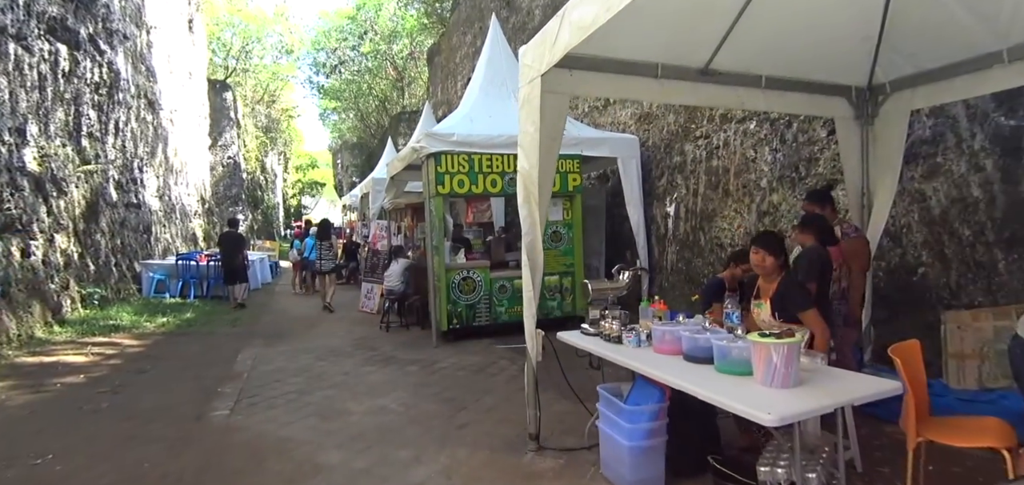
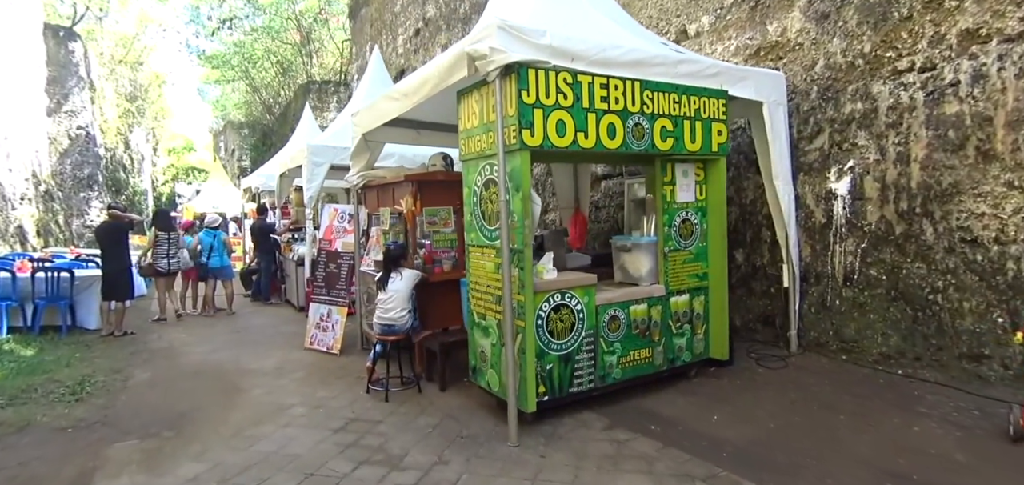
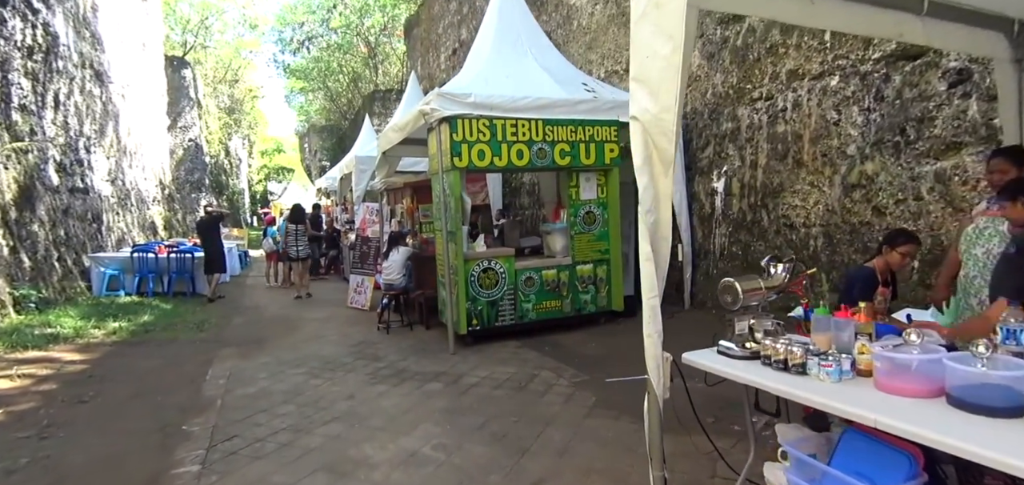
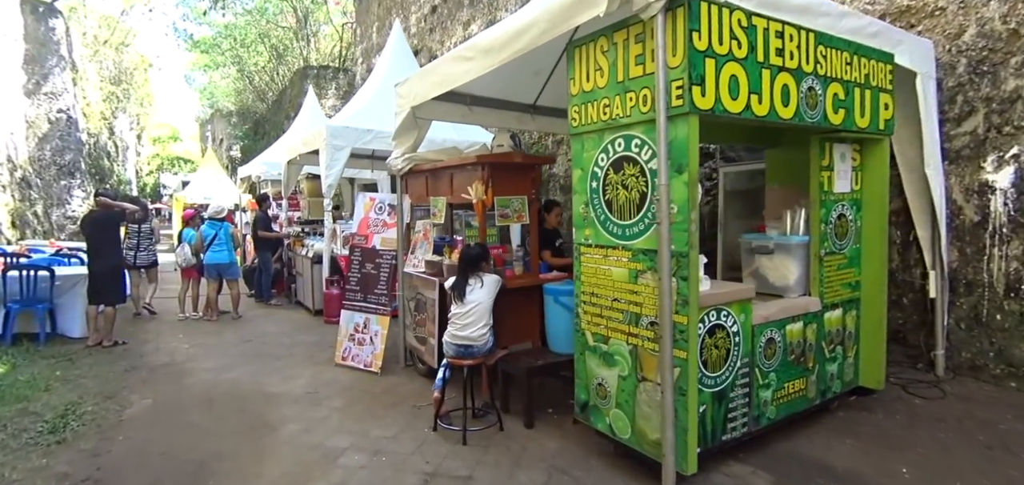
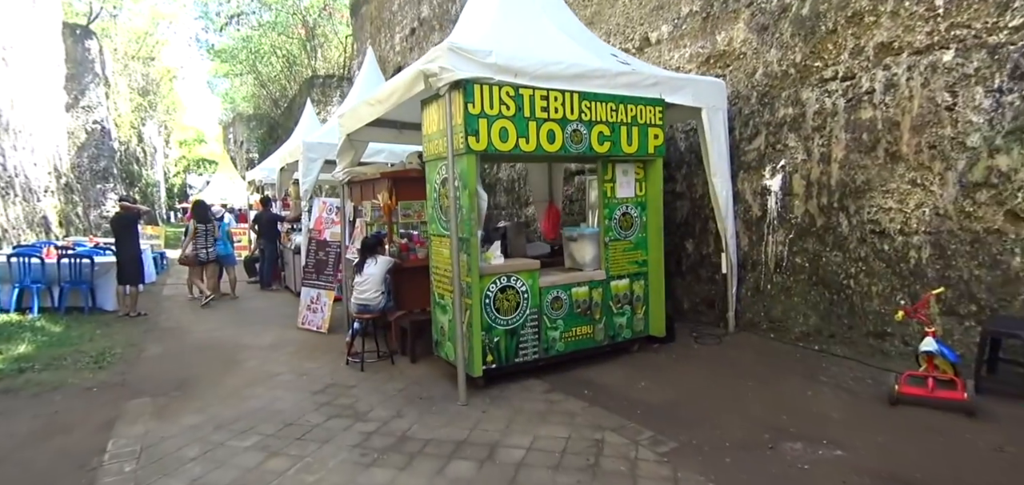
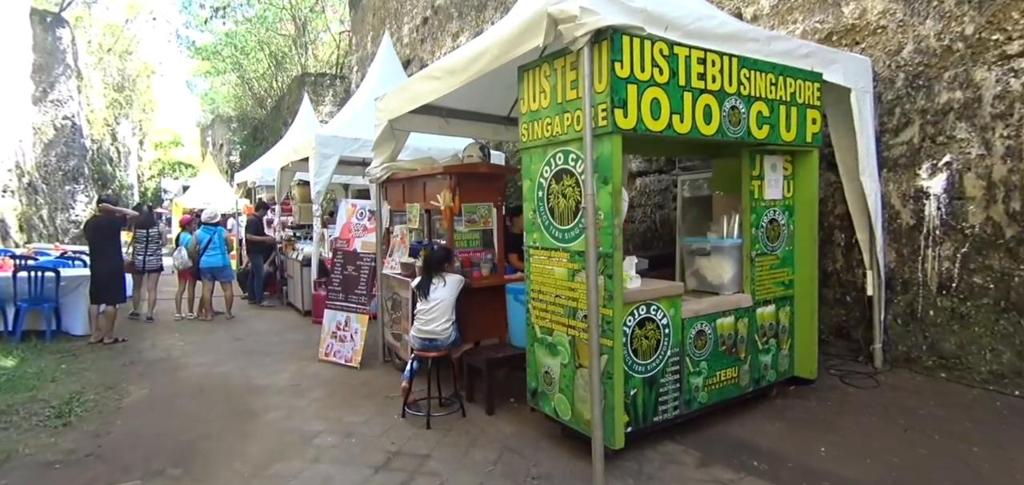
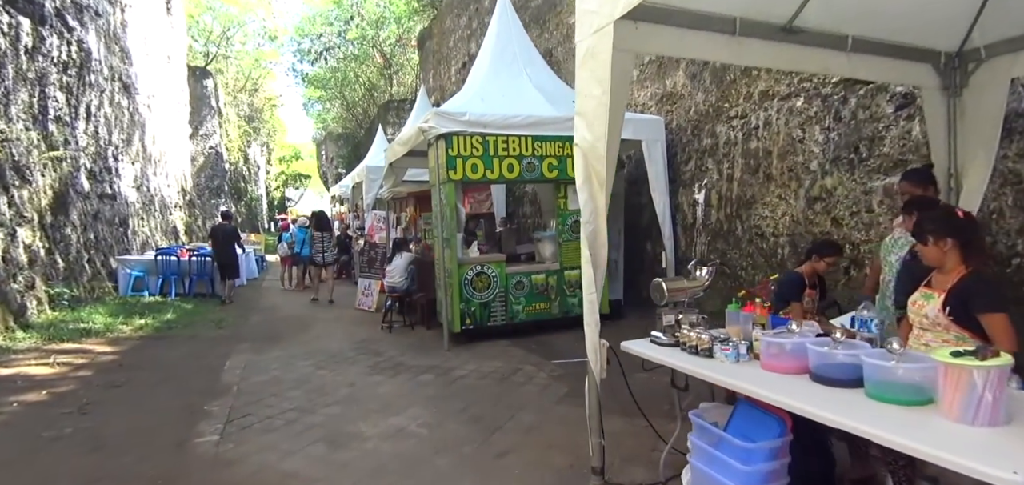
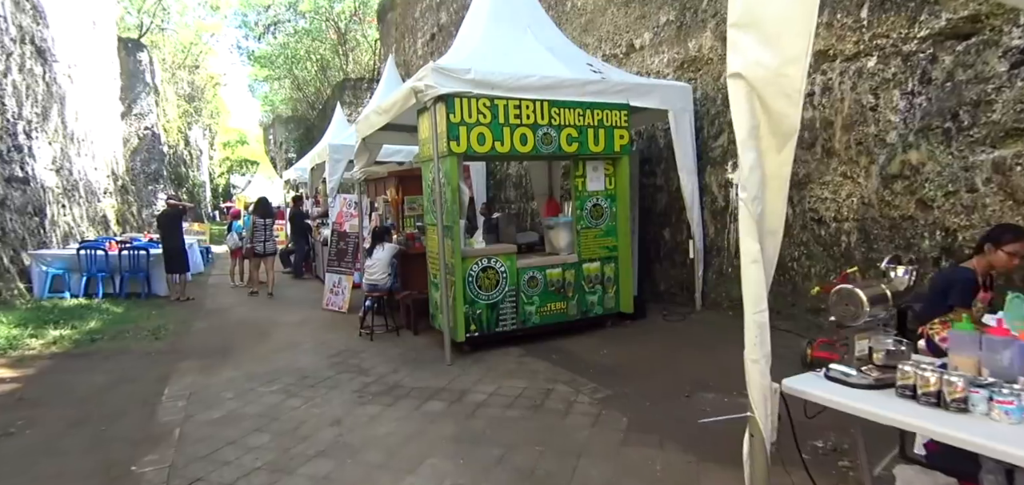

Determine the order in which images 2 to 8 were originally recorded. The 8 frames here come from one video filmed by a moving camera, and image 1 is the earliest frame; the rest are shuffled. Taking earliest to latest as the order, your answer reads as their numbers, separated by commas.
7, 3, 8, 5, 2, 6, 4
